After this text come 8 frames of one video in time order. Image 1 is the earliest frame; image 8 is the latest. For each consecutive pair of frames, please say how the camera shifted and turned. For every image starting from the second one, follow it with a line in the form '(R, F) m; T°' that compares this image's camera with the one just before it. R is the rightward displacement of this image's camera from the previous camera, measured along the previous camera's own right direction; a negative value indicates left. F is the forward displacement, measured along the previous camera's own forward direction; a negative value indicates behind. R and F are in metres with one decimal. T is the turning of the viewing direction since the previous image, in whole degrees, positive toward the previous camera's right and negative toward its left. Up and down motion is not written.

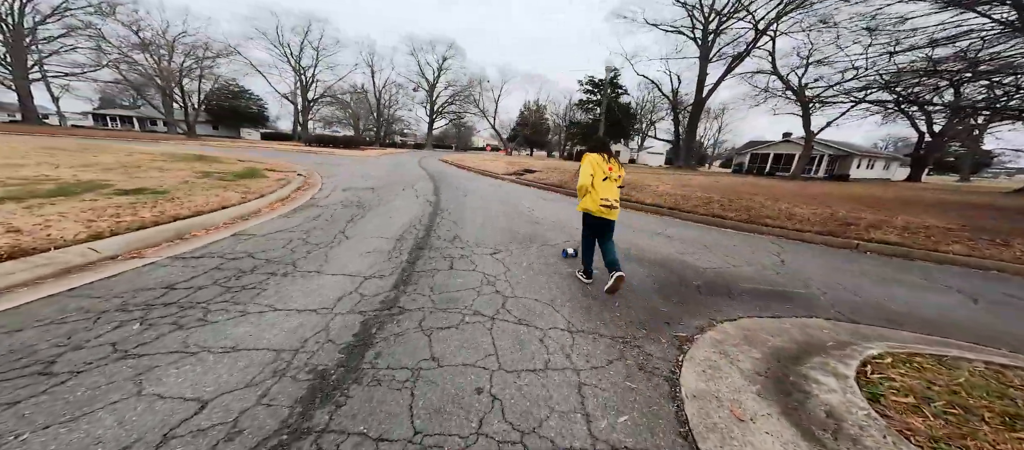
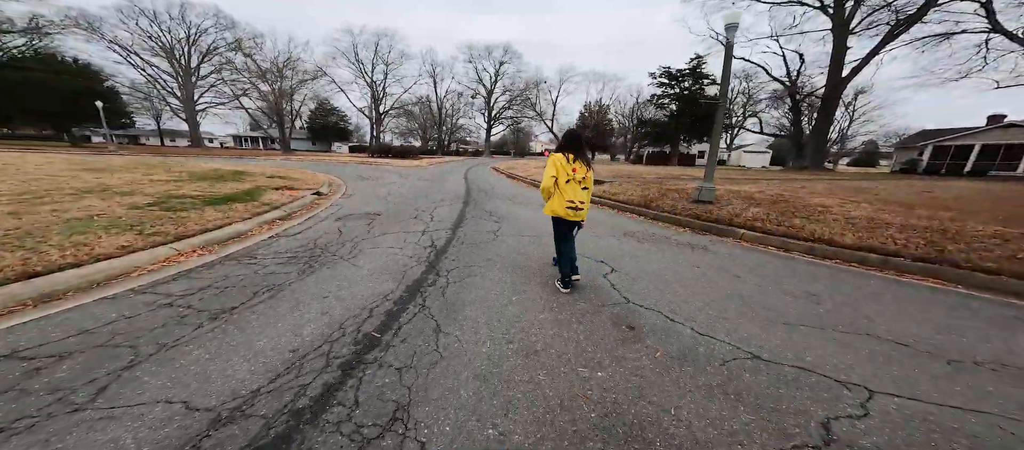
(0.0, +3.8) m; -11°
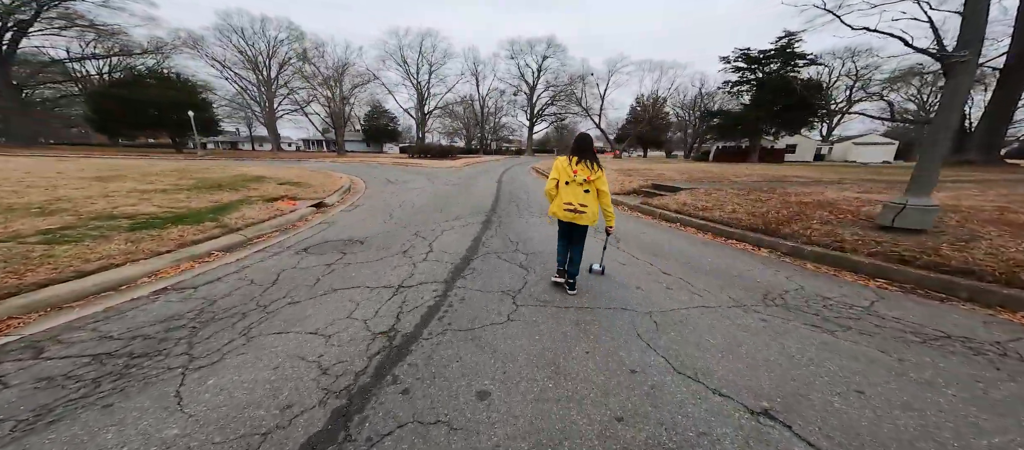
(+0.1, +2.7) m; -8°
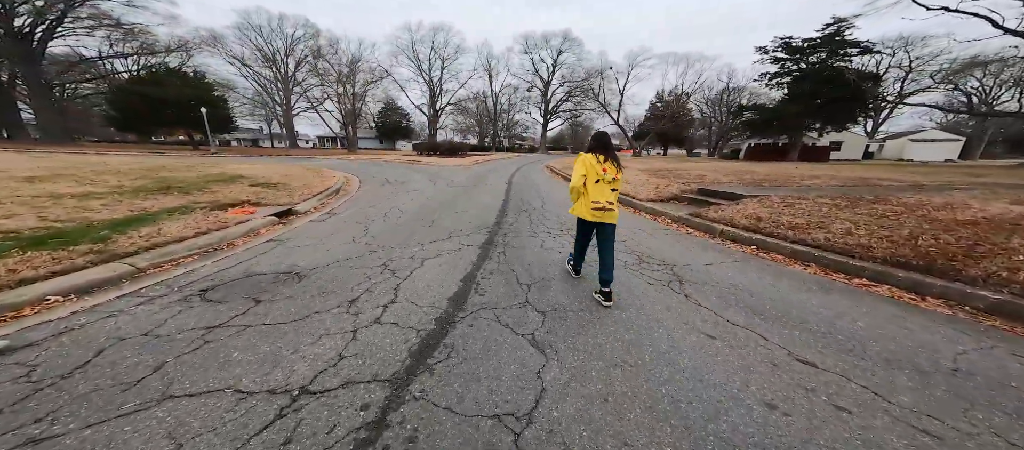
(0.0, +1.8) m; -2°
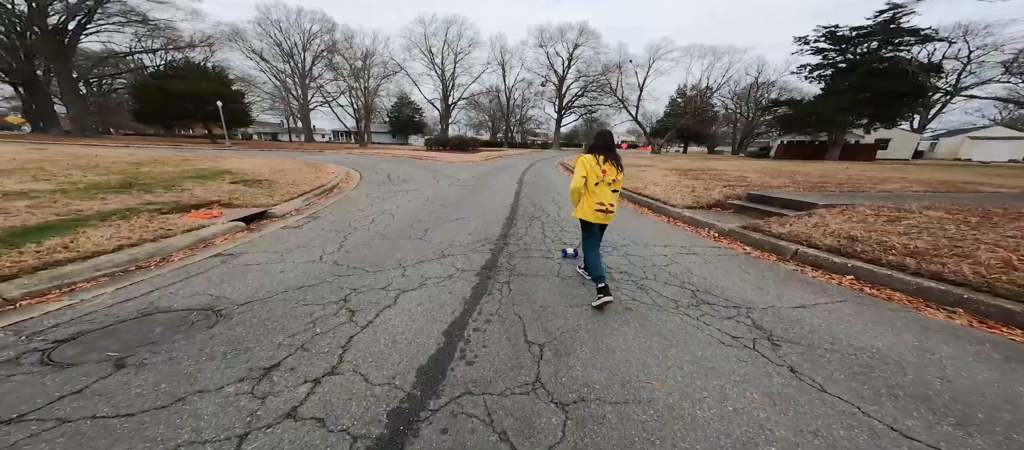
(0.0, +1.2) m; -2°
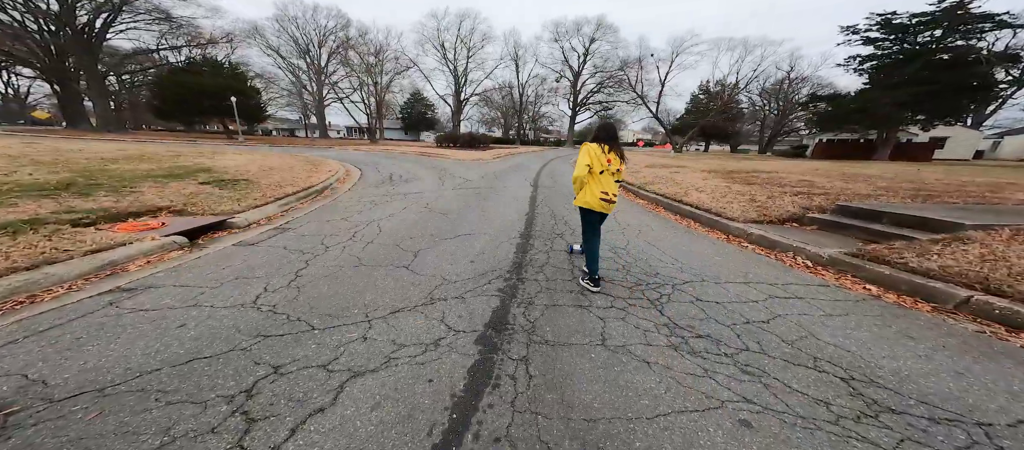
(-0.1, +1.3) m; -2°
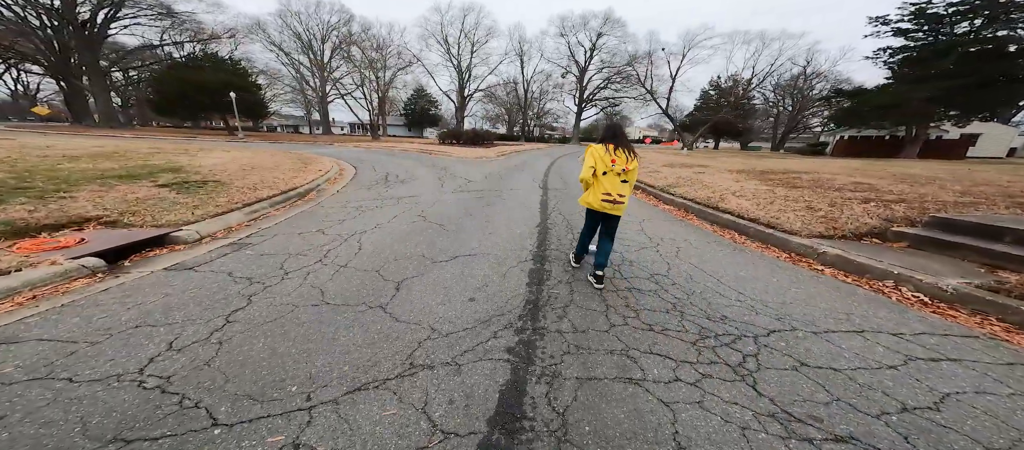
(-0.1, +1.0) m; -1°
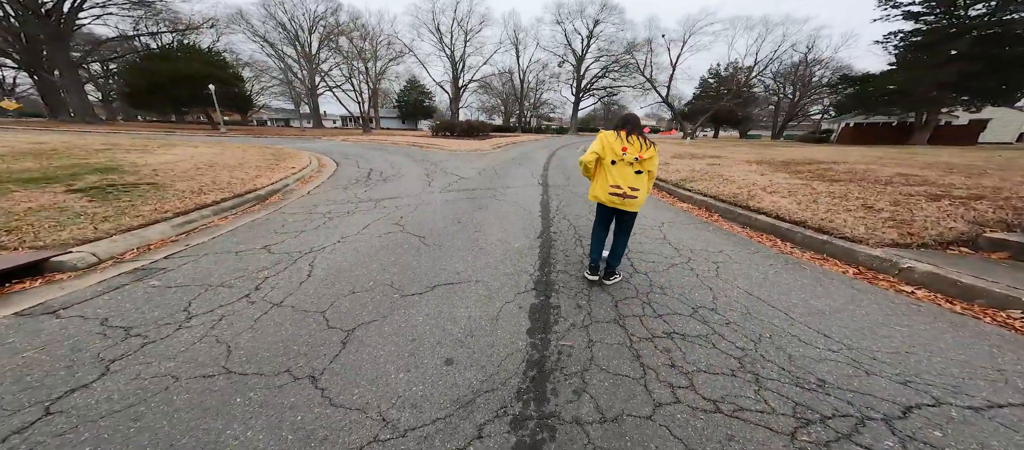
(0.0, +0.9) m; +1°
